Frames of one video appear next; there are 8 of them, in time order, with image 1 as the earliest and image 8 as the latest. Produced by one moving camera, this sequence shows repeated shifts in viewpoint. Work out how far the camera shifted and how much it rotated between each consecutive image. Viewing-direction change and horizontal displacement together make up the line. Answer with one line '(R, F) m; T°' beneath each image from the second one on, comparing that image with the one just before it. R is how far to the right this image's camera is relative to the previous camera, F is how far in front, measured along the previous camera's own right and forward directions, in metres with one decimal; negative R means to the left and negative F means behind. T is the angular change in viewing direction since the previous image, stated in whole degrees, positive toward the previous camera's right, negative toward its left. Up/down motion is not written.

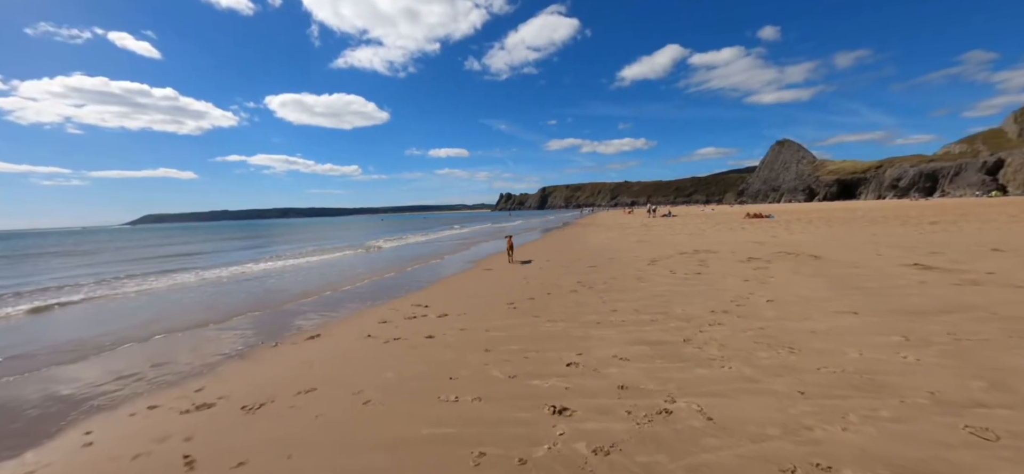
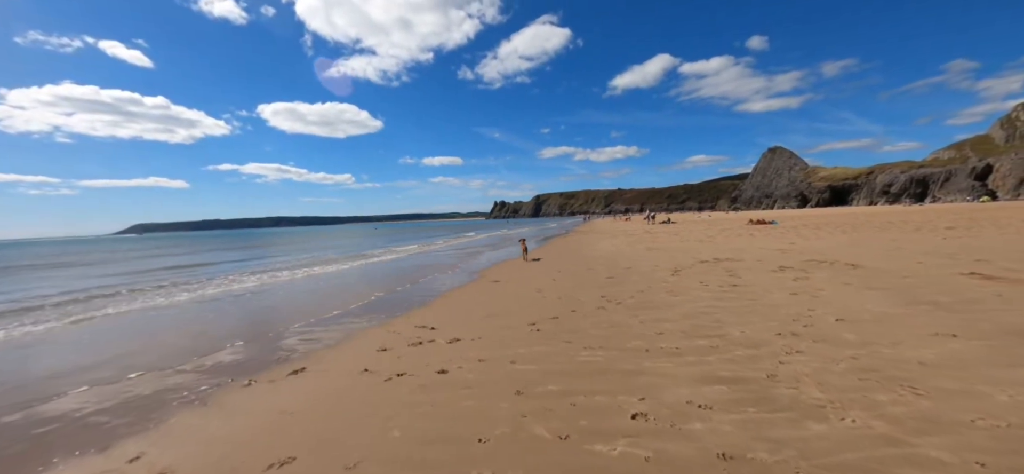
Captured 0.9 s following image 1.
(-0.4, +1.1) m; +1°
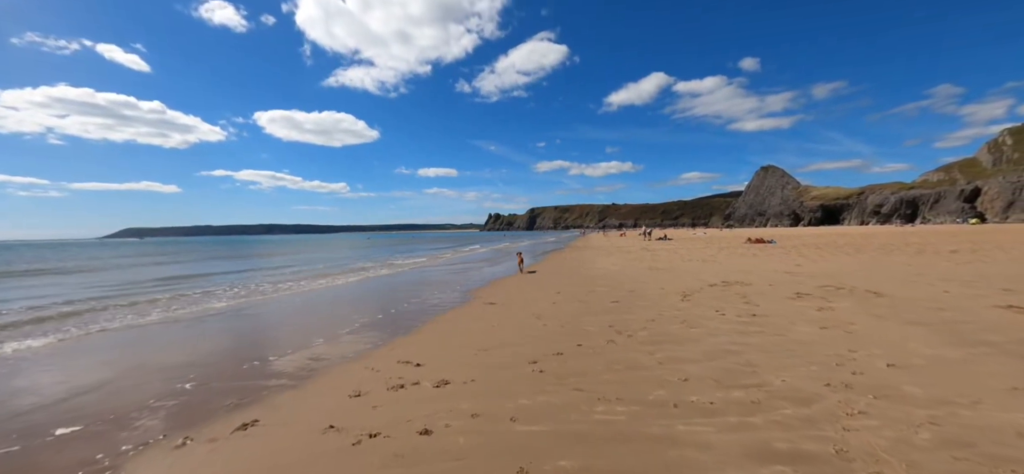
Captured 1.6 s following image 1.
(-0.1, +0.8) m; +1°
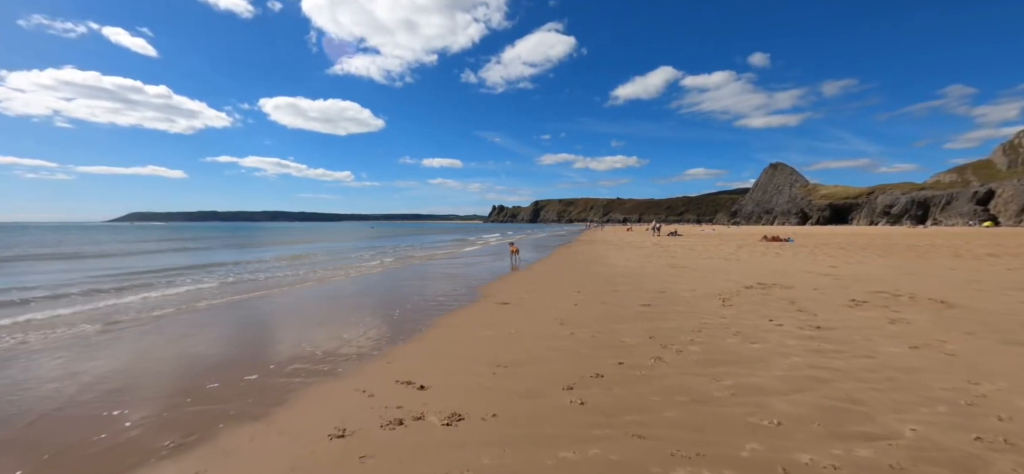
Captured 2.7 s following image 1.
(-0.3, +1.2) m; 0°
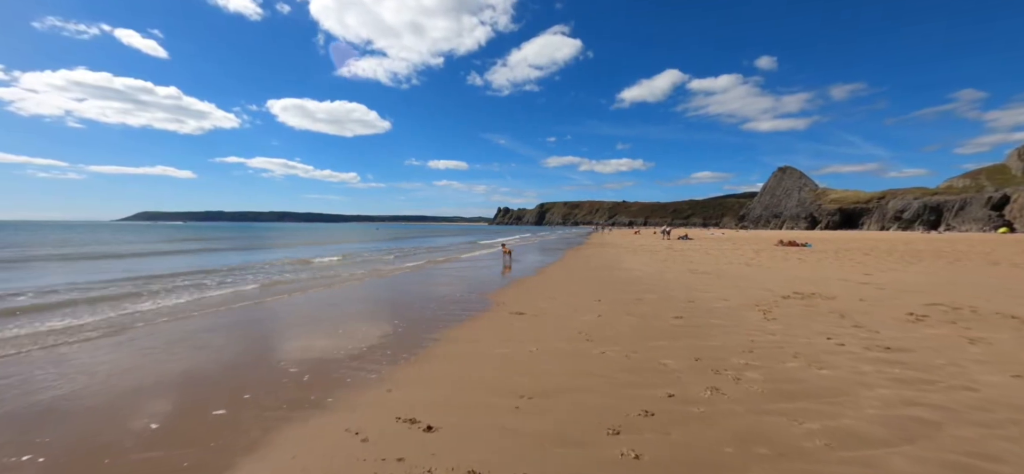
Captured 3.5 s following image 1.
(-0.2, +0.9) m; -1°
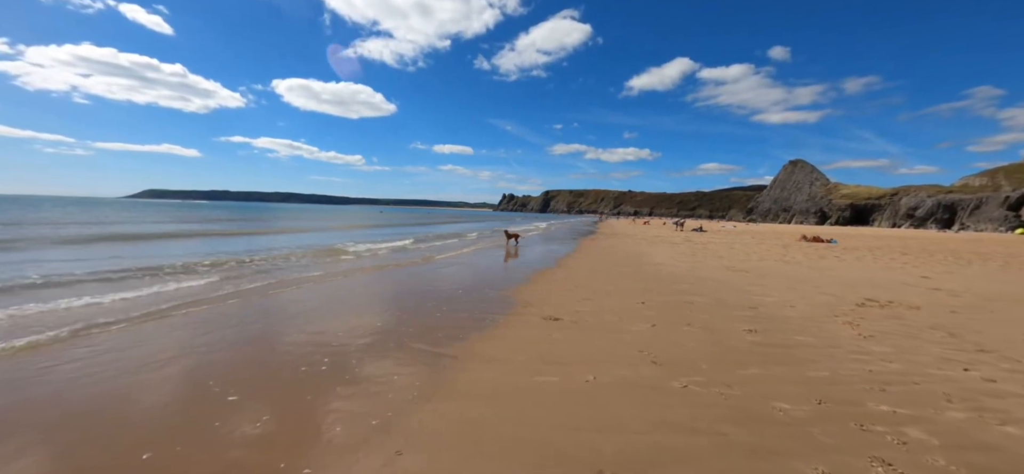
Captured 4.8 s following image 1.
(-0.5, +1.5) m; 0°
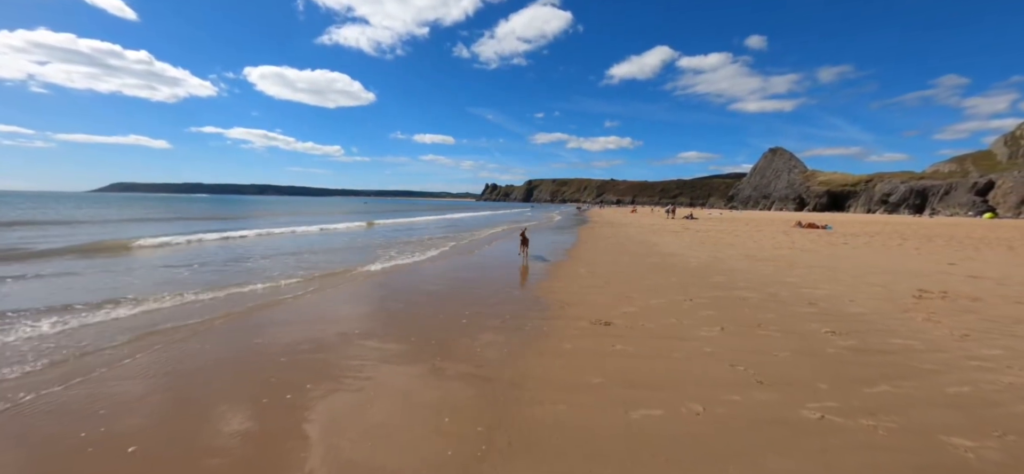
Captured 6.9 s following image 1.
(-0.8, +1.0) m; +2°
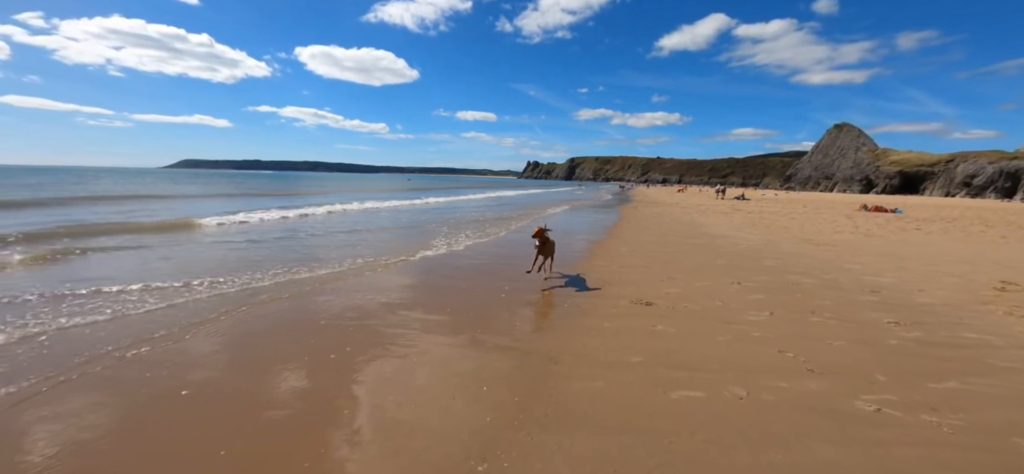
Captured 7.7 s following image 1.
(0.0, 0.0) m; -6°
